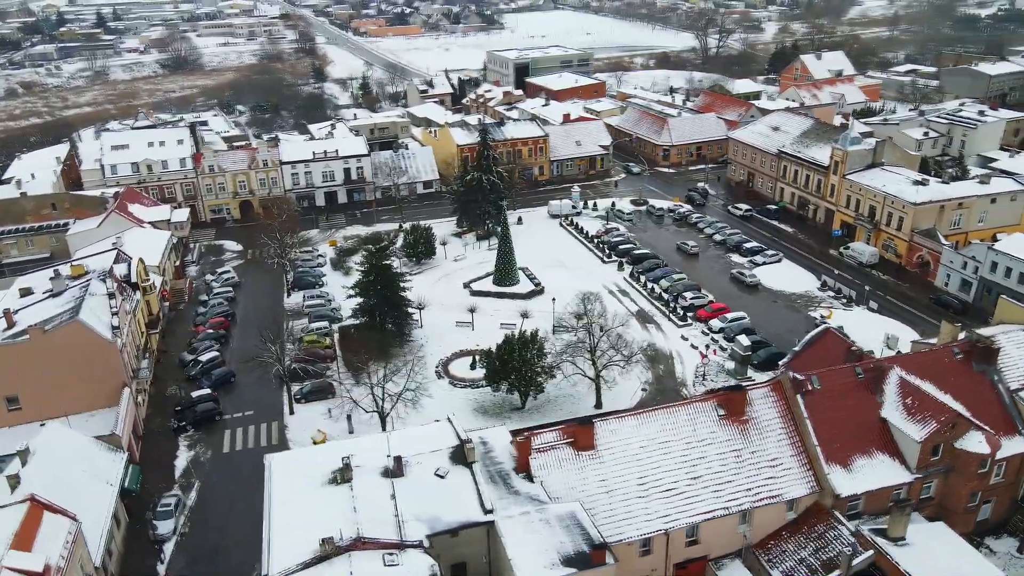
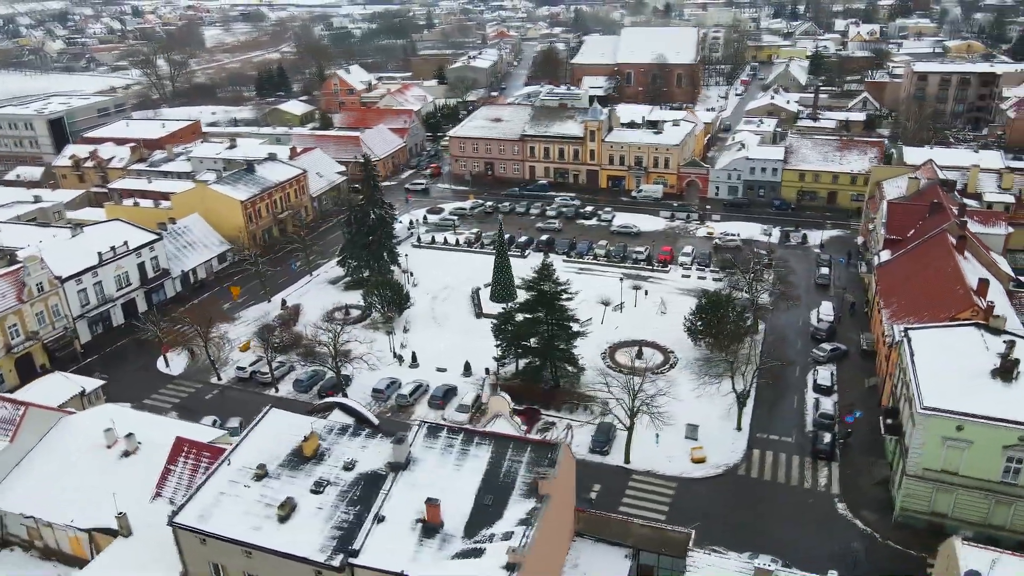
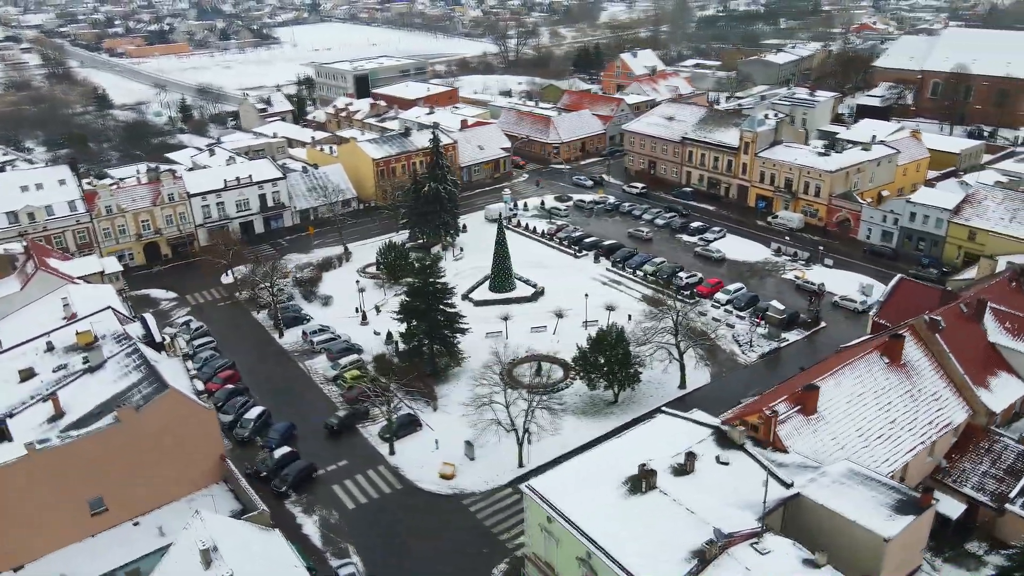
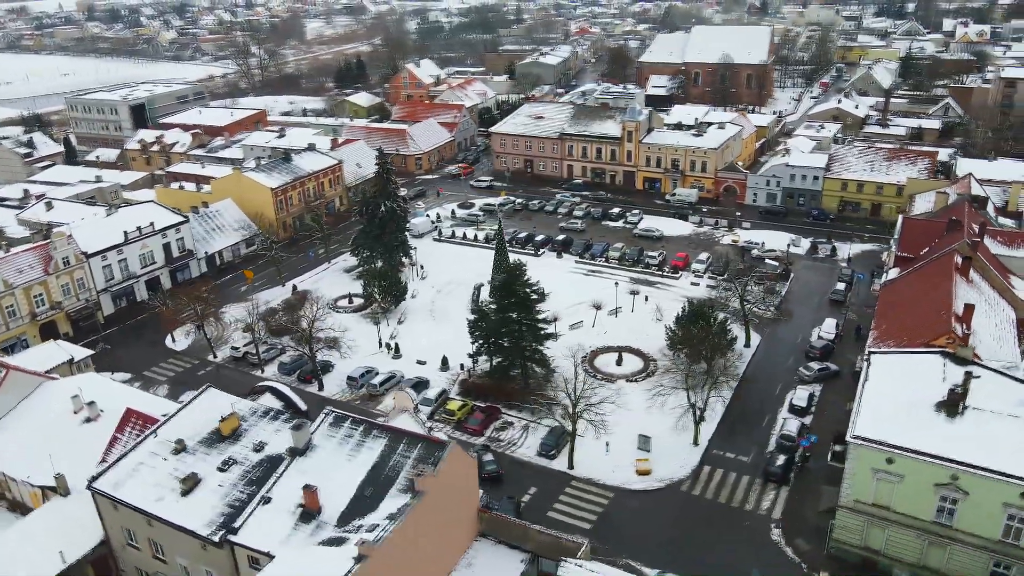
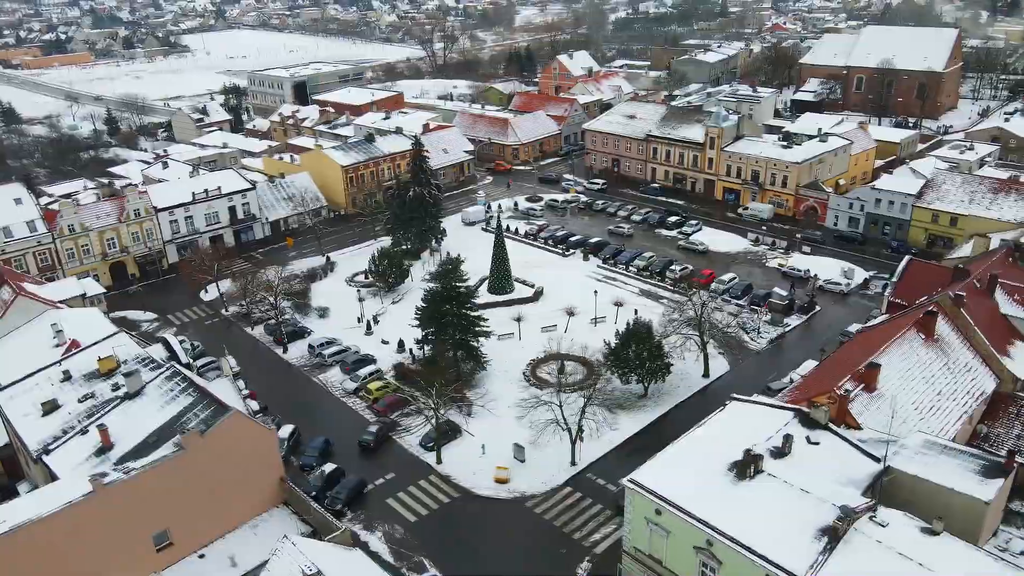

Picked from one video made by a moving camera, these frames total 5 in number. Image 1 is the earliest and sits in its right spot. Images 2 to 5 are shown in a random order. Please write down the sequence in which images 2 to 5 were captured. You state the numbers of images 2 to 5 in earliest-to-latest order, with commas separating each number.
3, 5, 4, 2
